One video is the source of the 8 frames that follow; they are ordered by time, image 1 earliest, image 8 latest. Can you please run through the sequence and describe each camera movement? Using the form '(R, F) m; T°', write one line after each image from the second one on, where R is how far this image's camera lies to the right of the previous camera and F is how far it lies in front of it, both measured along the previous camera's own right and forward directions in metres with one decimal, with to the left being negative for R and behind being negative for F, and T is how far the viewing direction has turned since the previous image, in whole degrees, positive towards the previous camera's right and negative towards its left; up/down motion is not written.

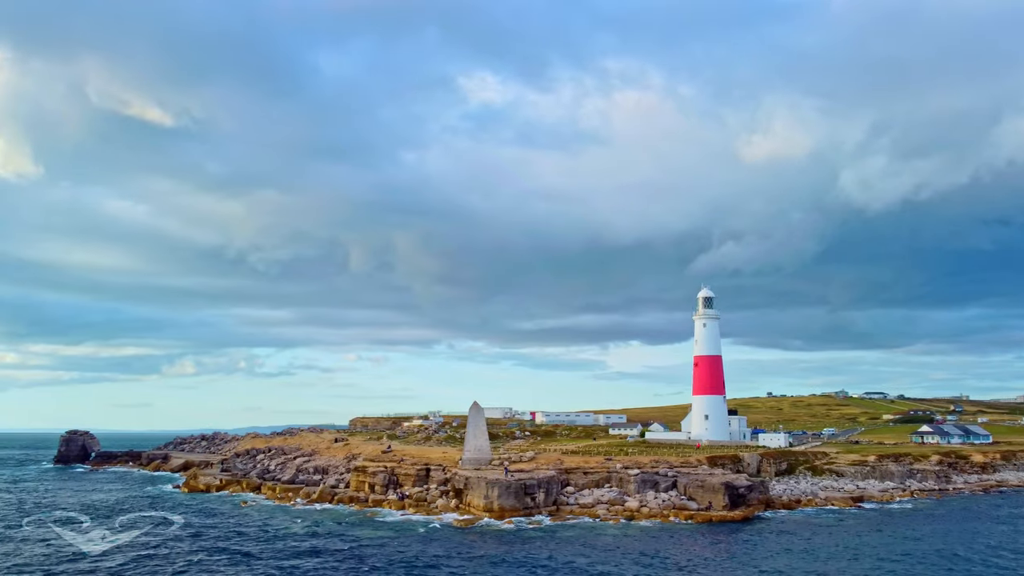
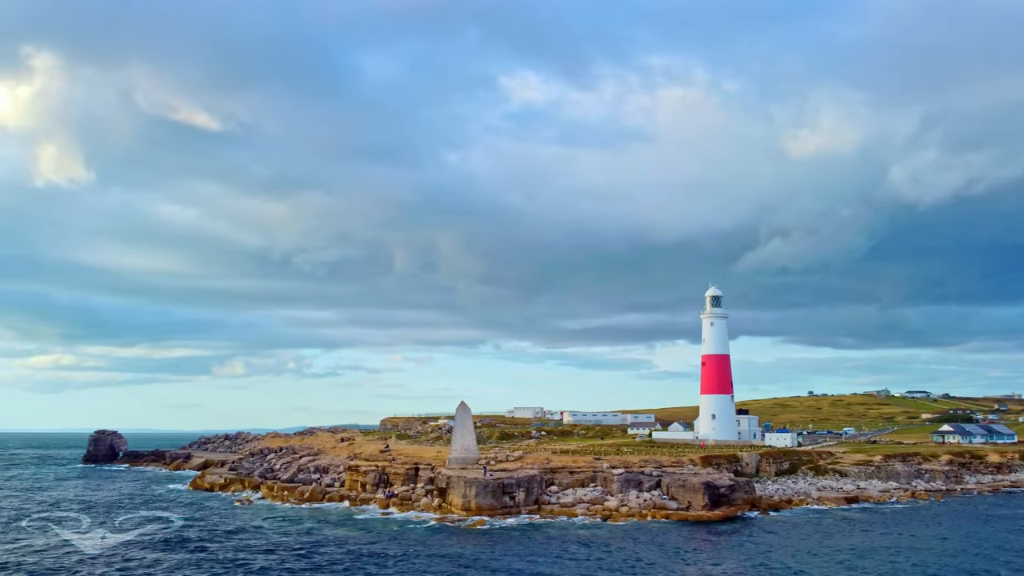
(+3.3, -0.2) m; -2°
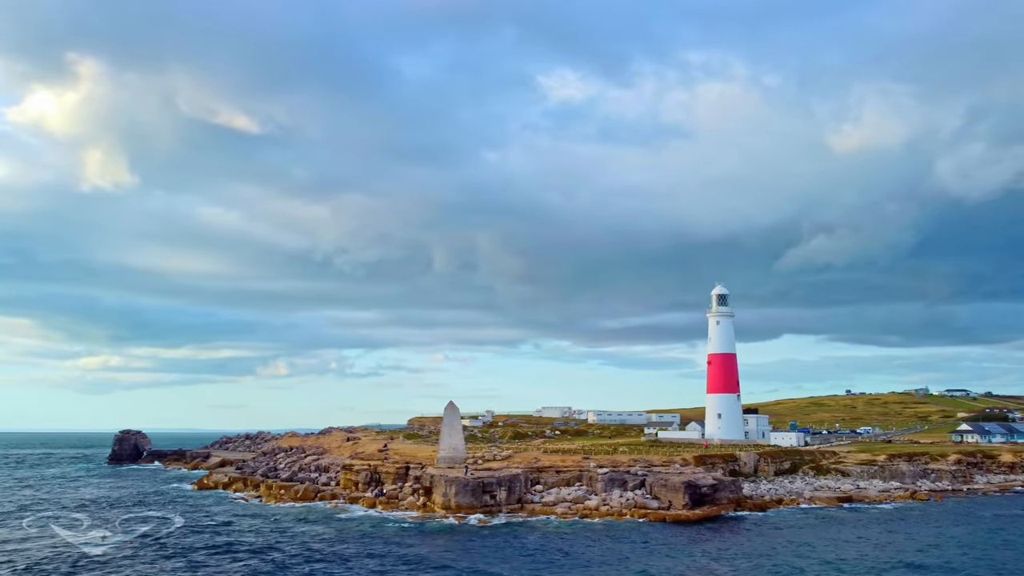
(+3.0, -0.3) m; -2°
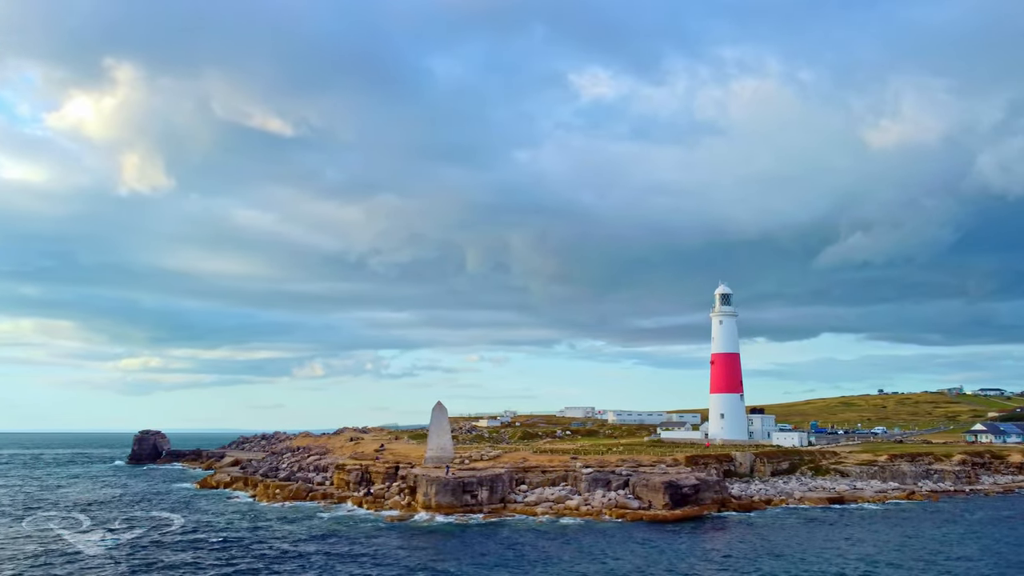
(+2.8, -0.3) m; -1°
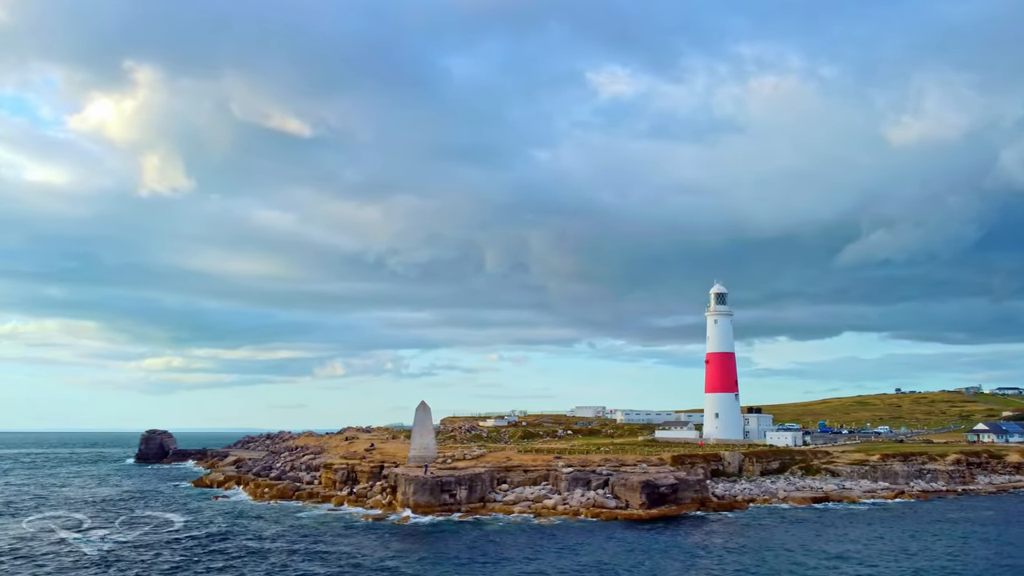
(+2.2, -0.3) m; -1°
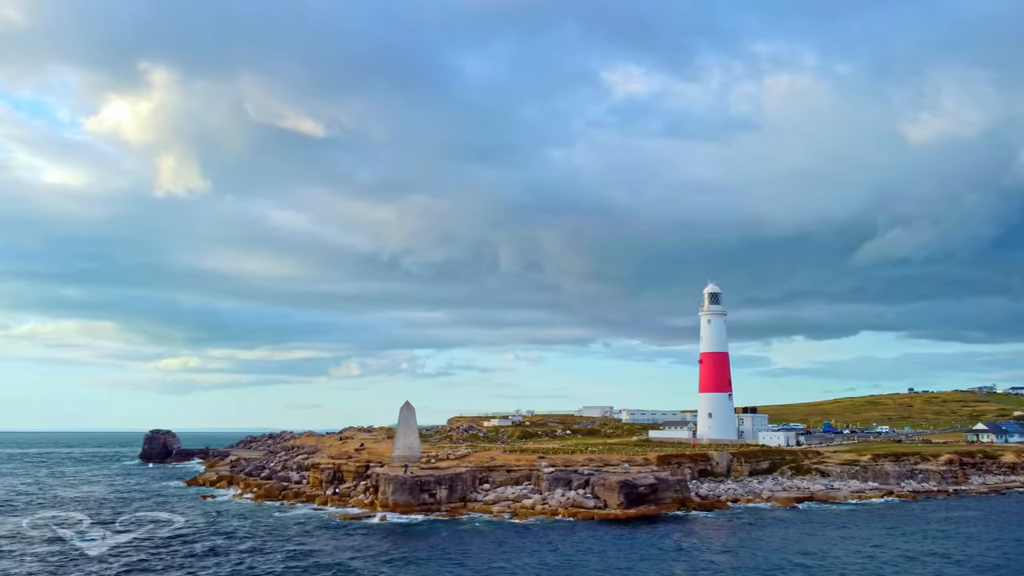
(+1.9, -0.2) m; 0°
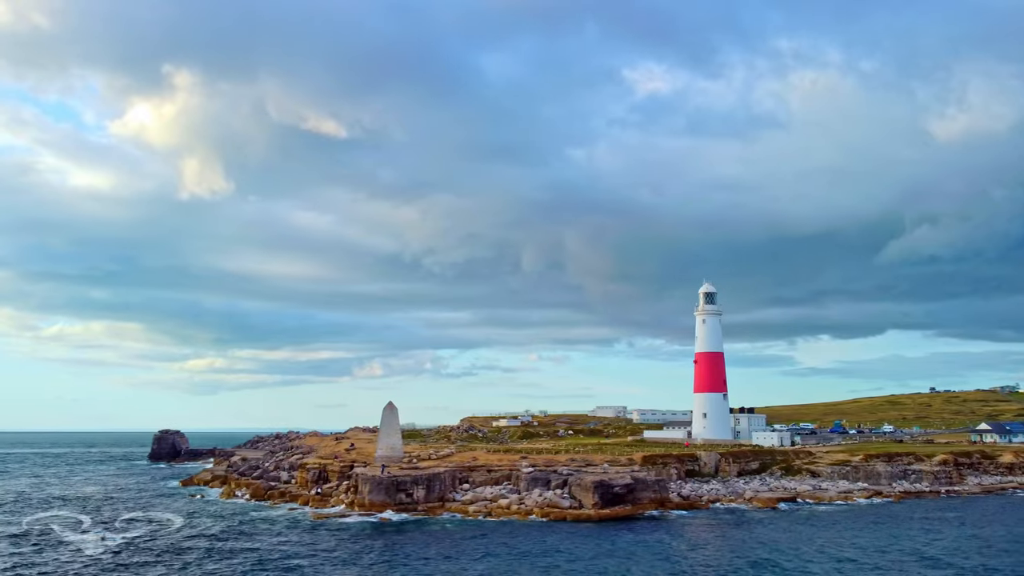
(+2.6, -0.3) m; -1°
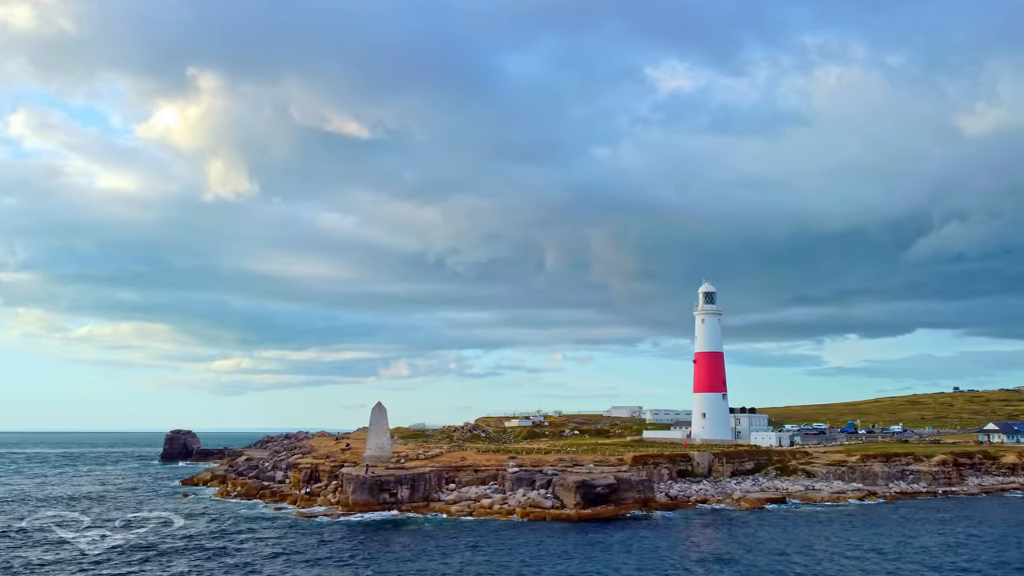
(+2.2, -0.3) m; -1°
